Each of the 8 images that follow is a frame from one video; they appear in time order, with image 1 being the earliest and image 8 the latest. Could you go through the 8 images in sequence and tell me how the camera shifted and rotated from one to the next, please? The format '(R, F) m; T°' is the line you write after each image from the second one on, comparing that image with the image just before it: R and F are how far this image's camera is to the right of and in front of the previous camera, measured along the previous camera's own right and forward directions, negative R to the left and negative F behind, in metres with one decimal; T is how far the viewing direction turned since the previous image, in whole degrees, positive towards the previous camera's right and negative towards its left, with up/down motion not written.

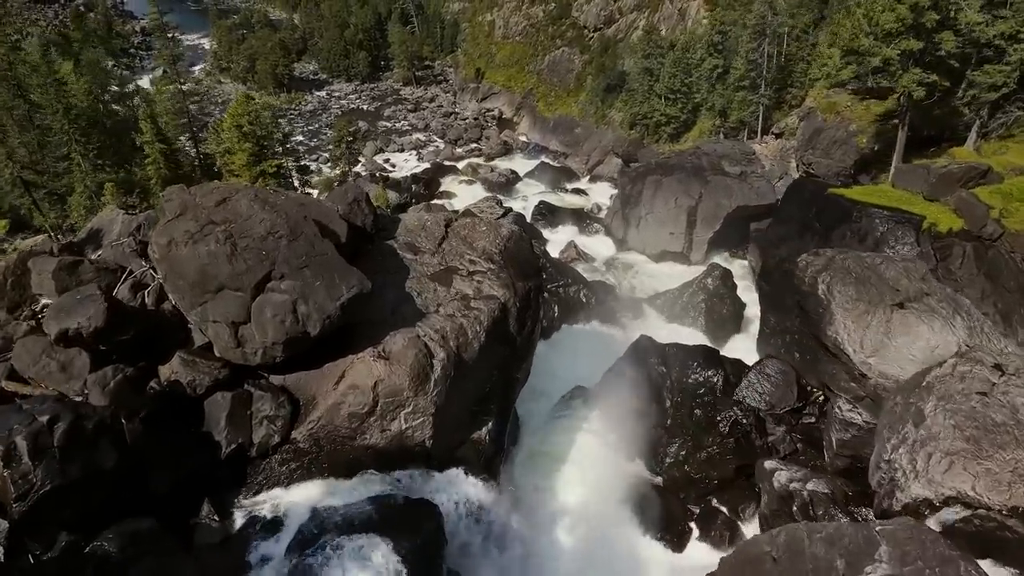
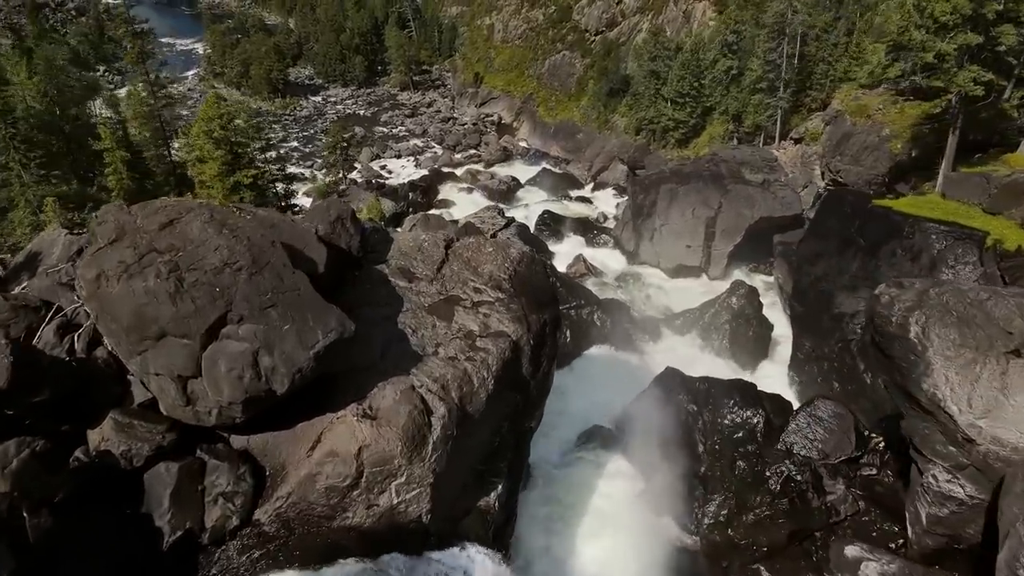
(-0.3, +3.3) m; 0°
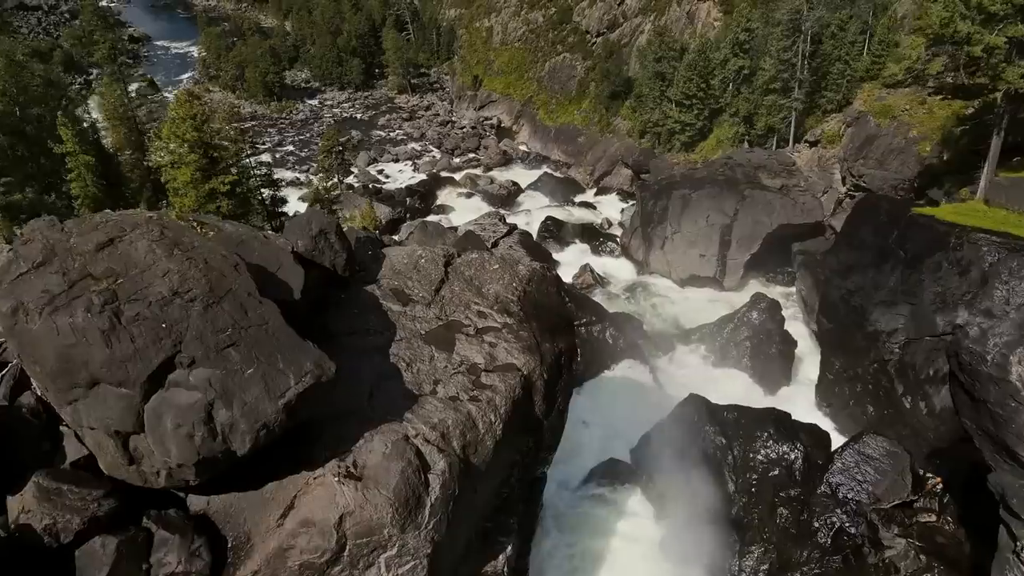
(-0.2, +2.4) m; 0°
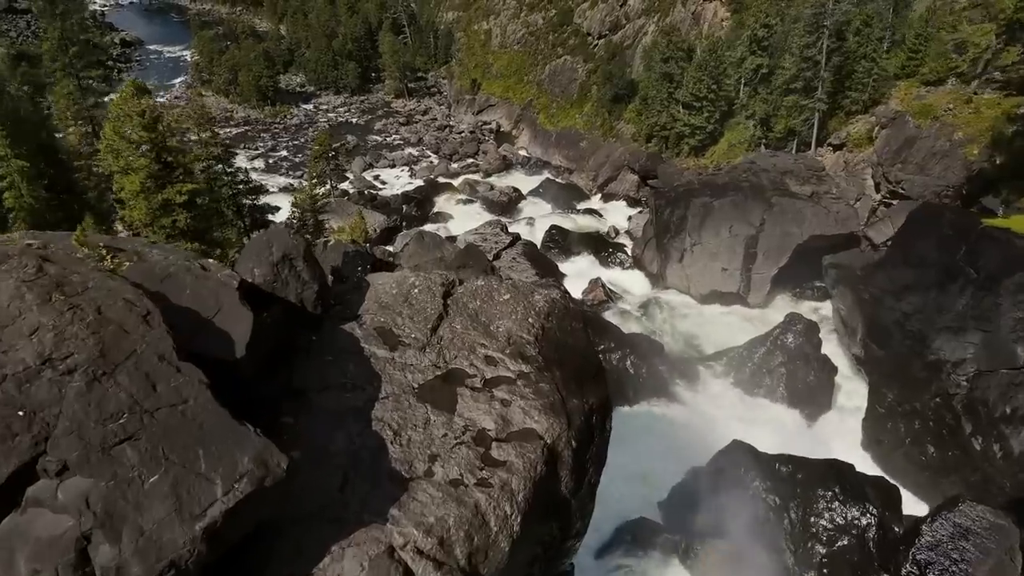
(-0.3, +3.4) m; 0°
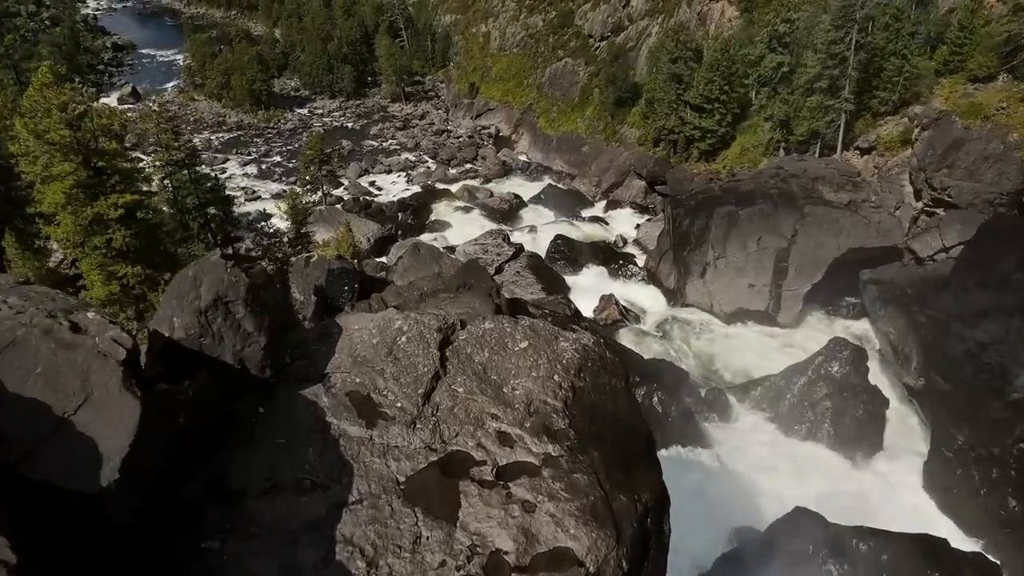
(-0.3, +3.4) m; 0°
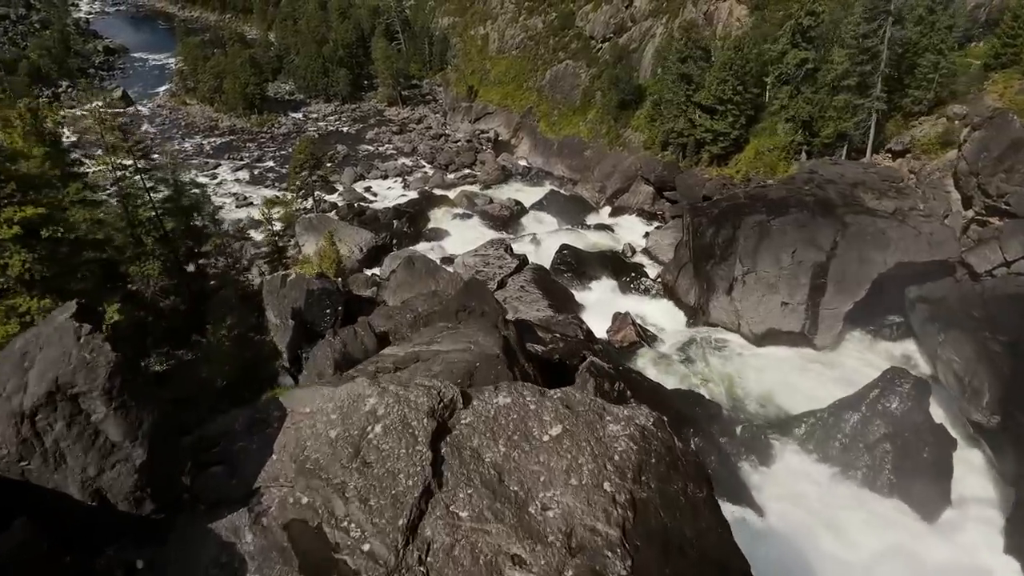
(-0.2, +3.4) m; 0°
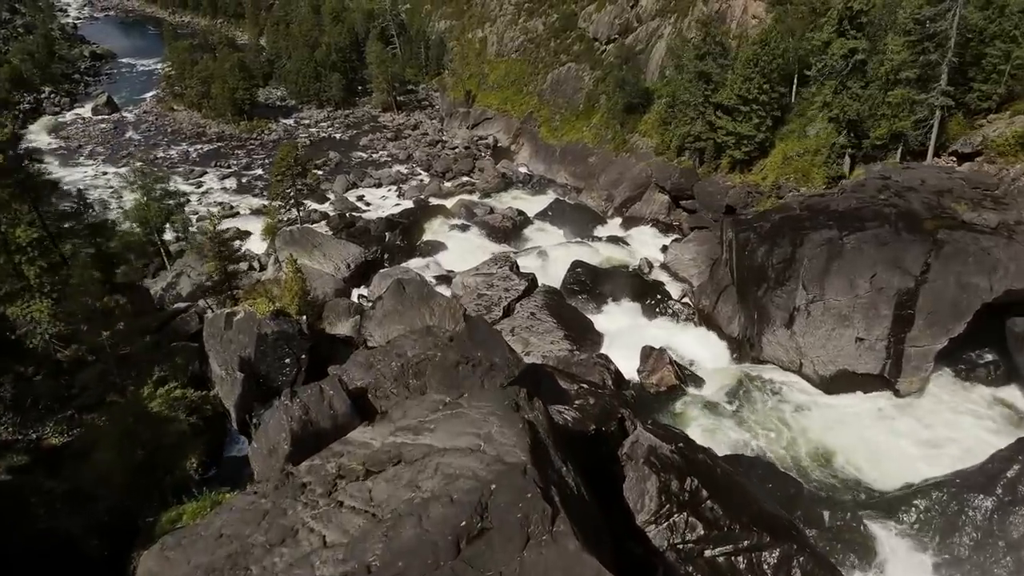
(-0.4, +5.4) m; 0°
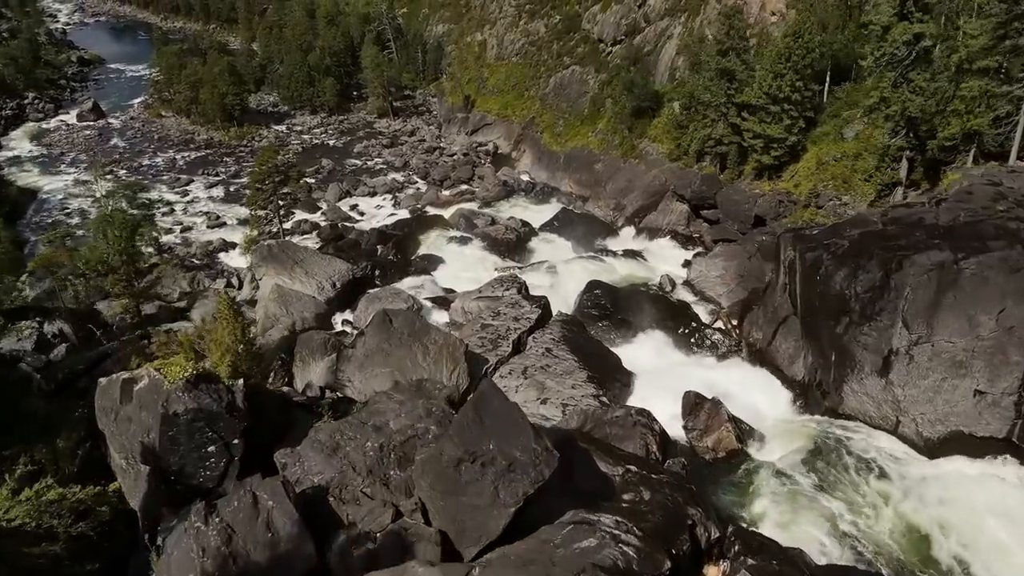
(-0.4, +5.3) m; 0°
